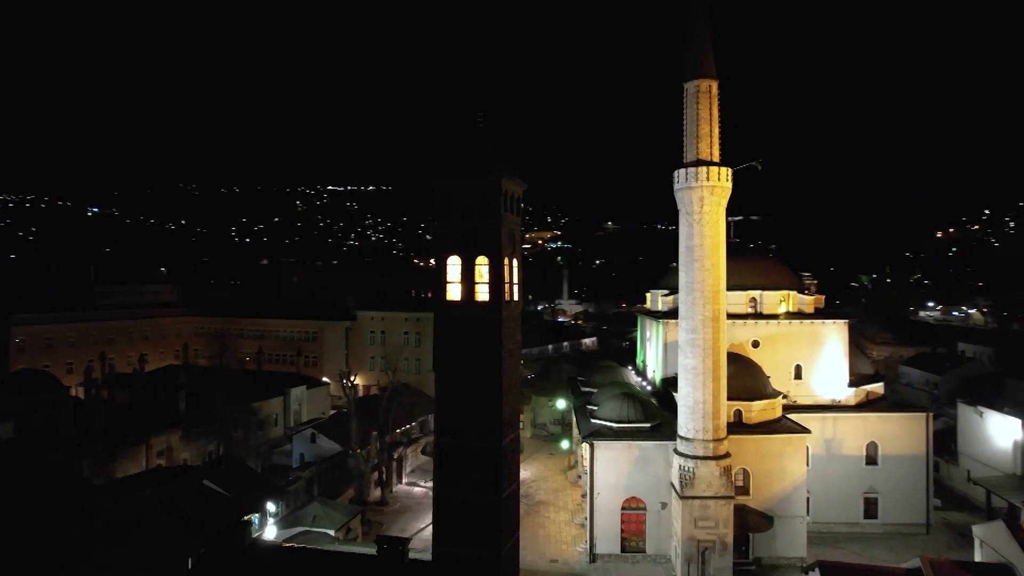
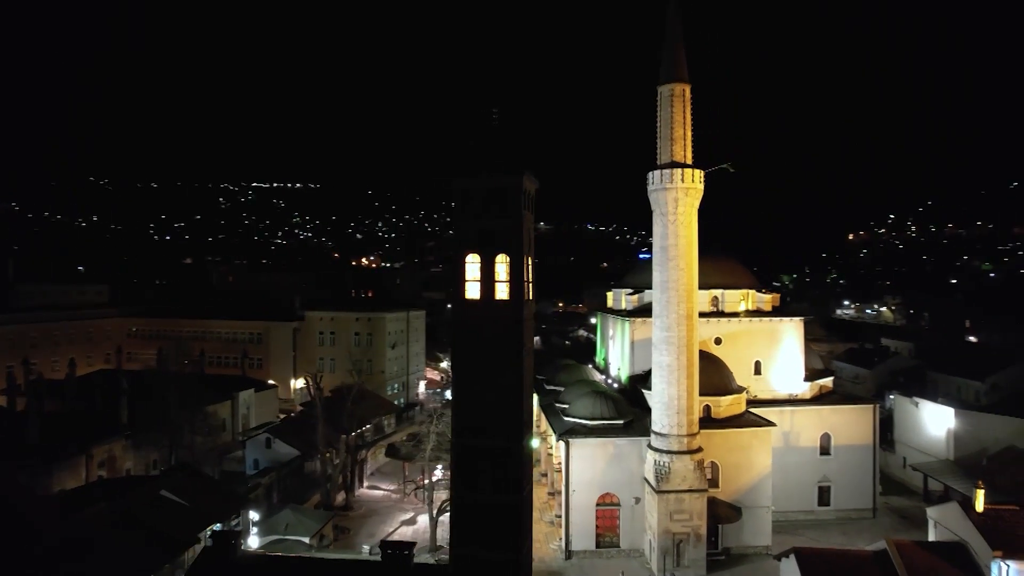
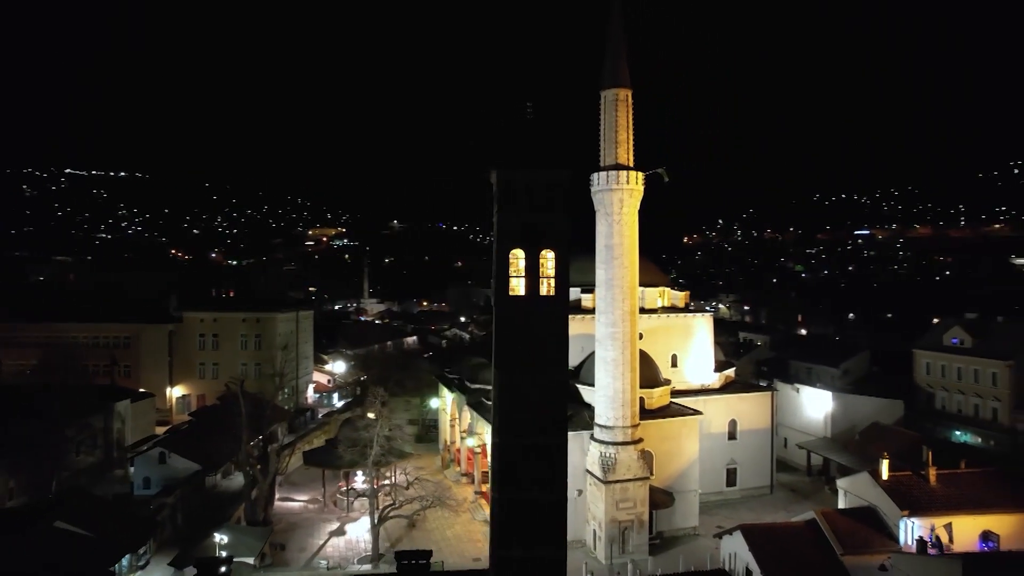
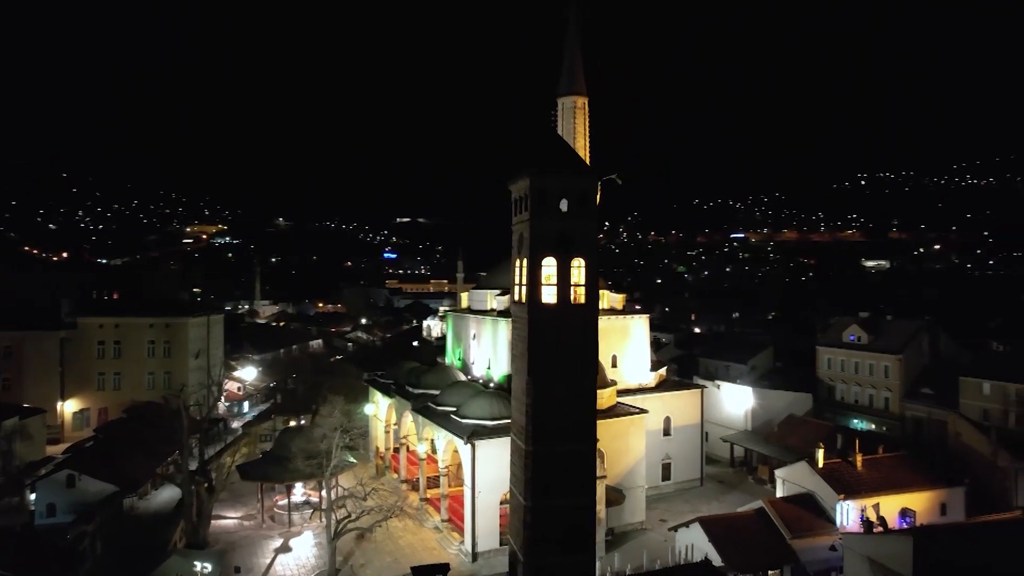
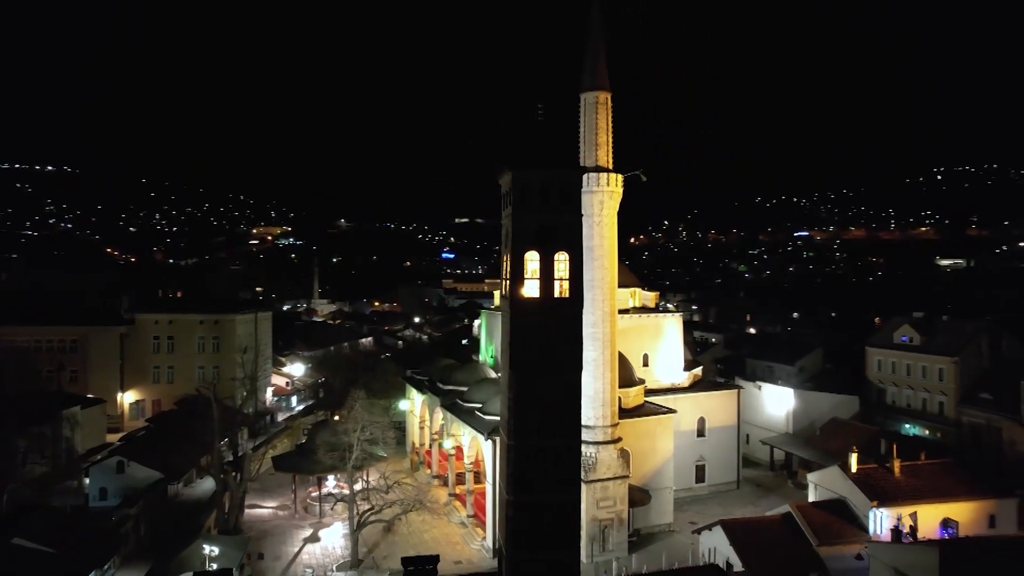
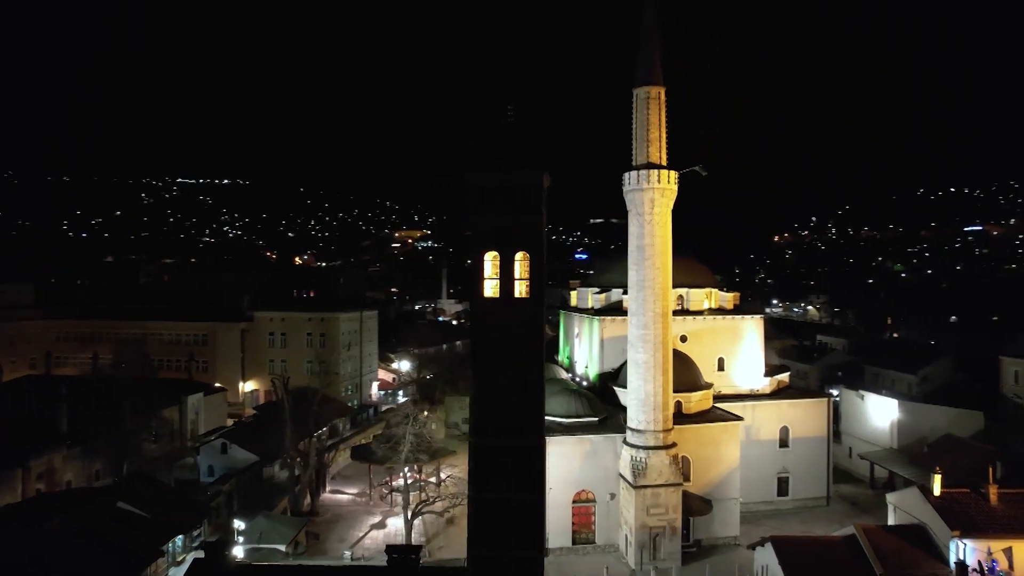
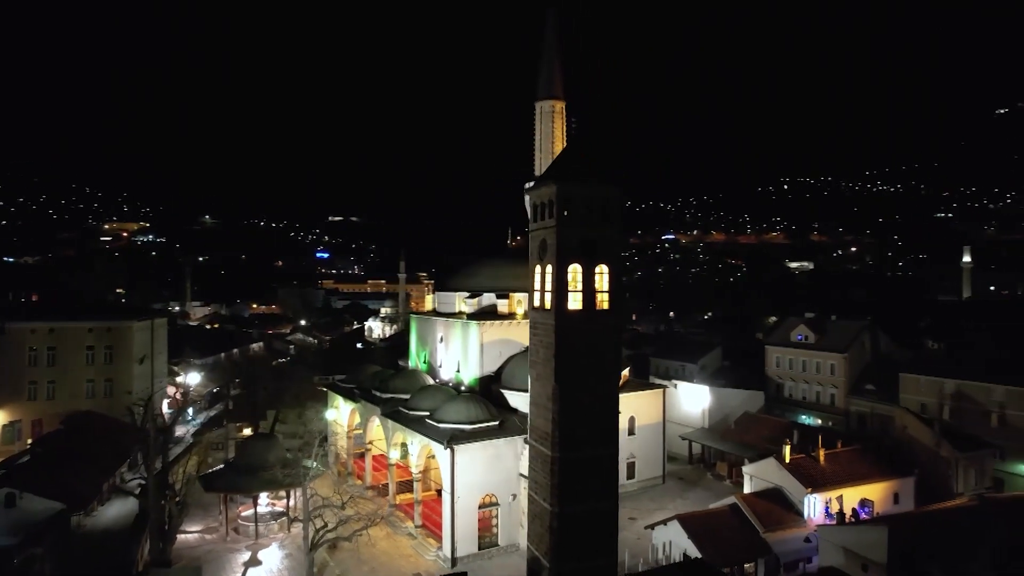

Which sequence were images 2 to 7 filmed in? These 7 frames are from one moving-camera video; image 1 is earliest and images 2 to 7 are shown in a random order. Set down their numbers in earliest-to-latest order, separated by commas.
2, 6, 3, 5, 4, 7
